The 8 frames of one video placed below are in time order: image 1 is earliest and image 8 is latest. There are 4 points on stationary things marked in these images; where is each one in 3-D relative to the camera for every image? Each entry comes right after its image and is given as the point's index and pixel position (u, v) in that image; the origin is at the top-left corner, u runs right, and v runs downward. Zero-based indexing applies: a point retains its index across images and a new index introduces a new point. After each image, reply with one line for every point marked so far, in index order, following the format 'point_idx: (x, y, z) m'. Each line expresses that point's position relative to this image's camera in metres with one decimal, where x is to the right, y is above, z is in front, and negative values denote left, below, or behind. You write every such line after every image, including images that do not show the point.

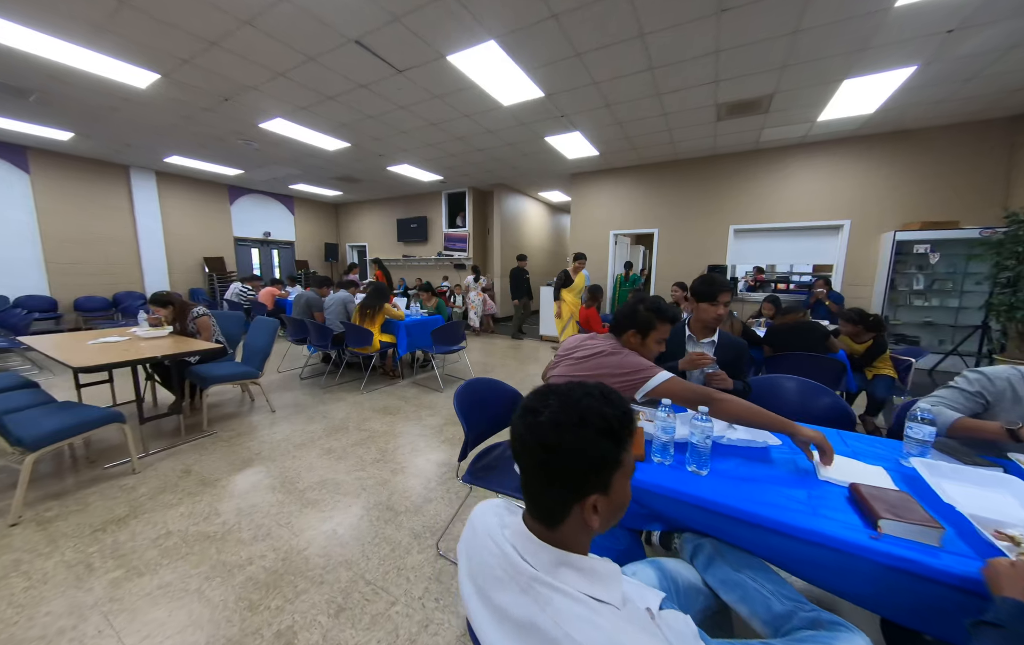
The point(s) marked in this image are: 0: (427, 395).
0: (-0.9, -0.7, +3.6) m
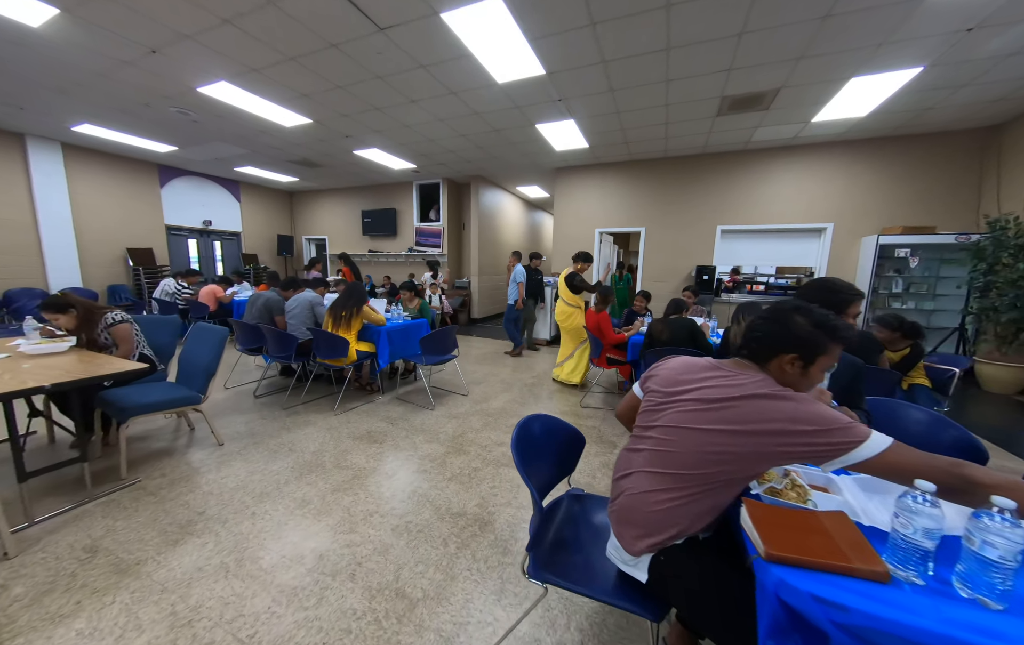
0: (-0.8, -0.8, +3.1) m
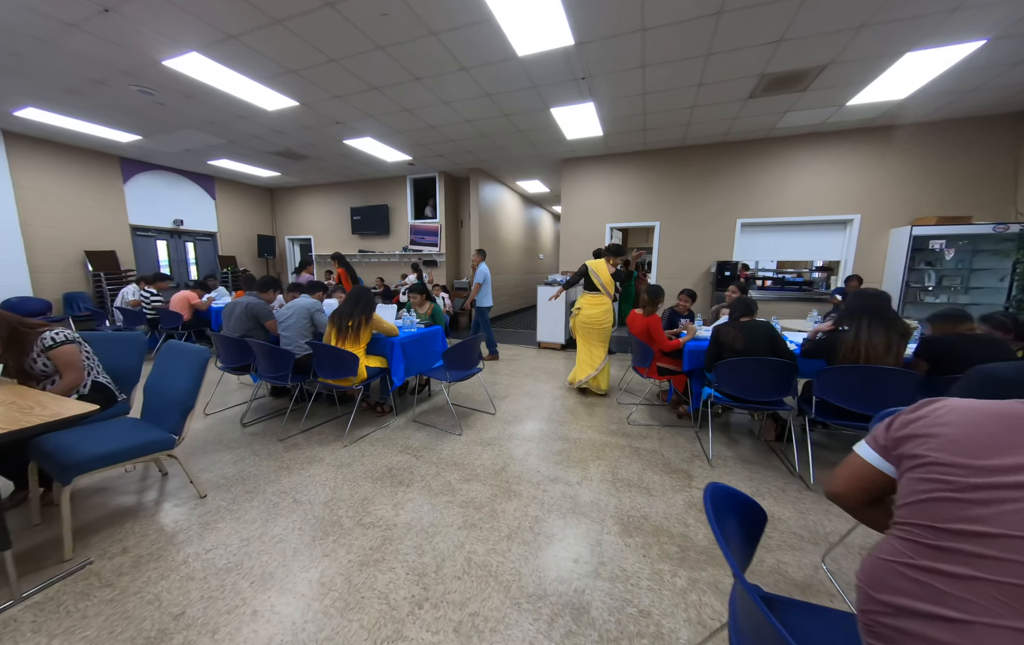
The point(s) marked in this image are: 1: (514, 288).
0: (-0.5, -0.9, +2.6) m
1: (0.0, +0.9, +9.2) m
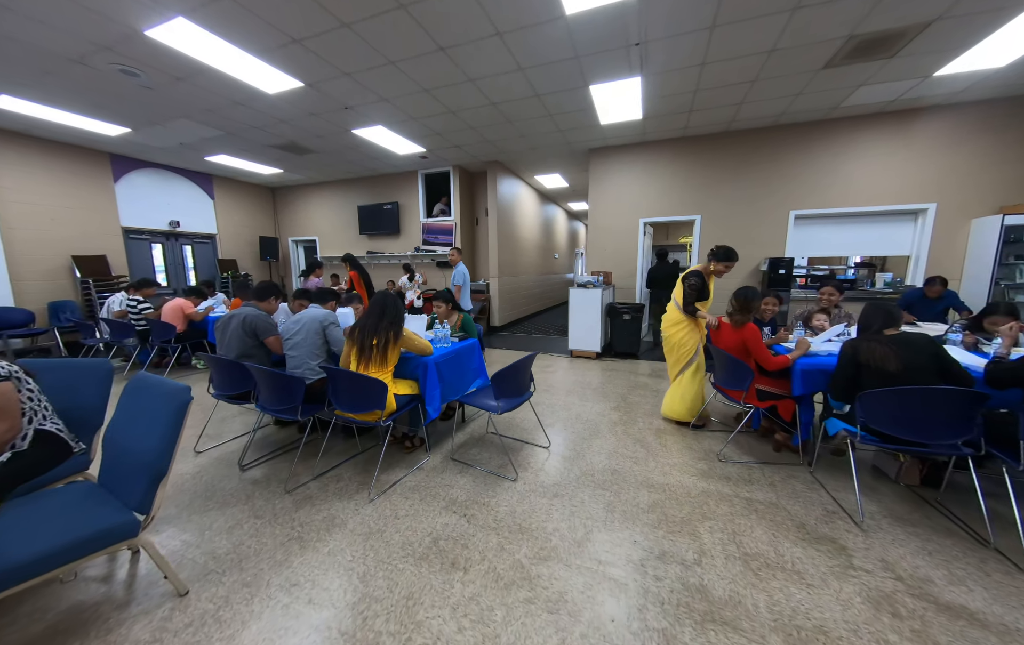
0: (-0.1, -1.0, +2.0) m
1: (+0.4, +0.8, +8.6) m
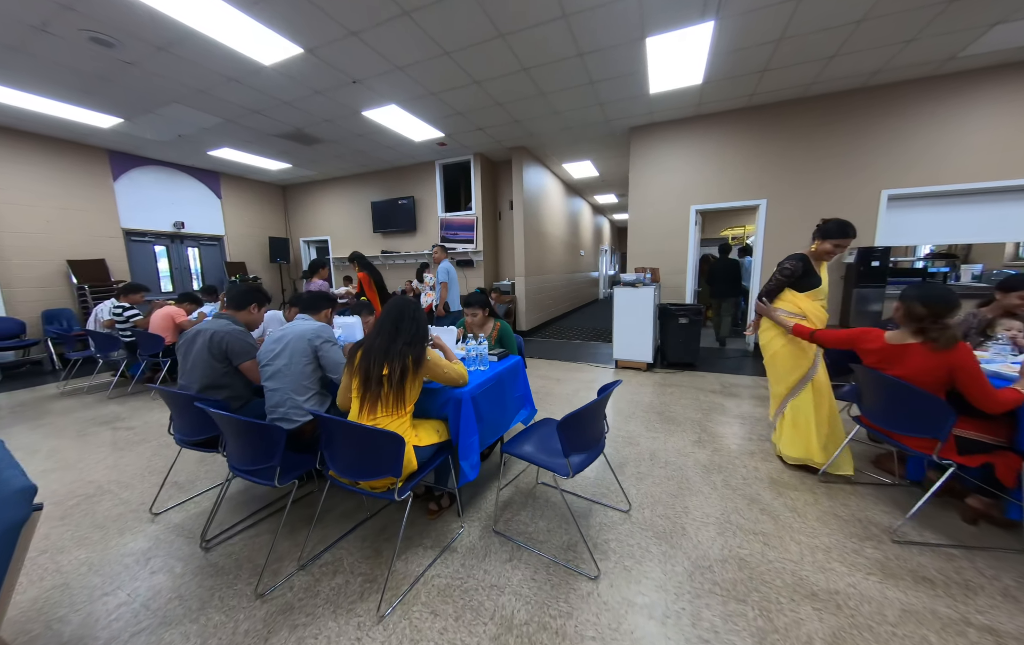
0: (+0.2, -1.0, +1.3) m
1: (+1.0, +0.7, +7.9) m
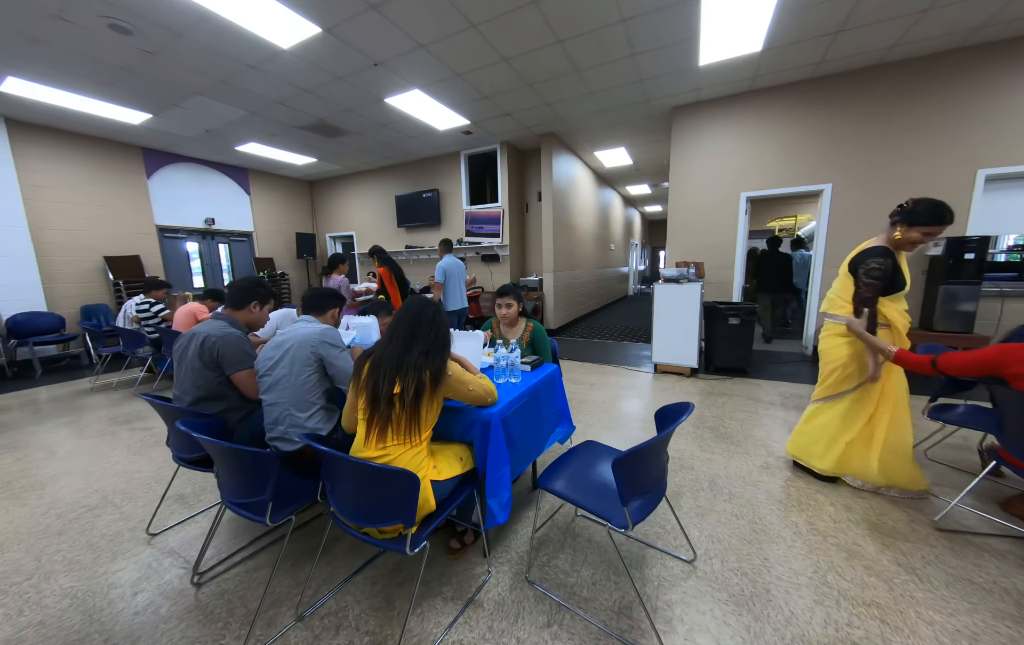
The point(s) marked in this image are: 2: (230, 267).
0: (+0.3, -1.1, +1.0) m
1: (+1.6, +0.7, +7.4) m
2: (-5.4, +1.1, +7.0) m
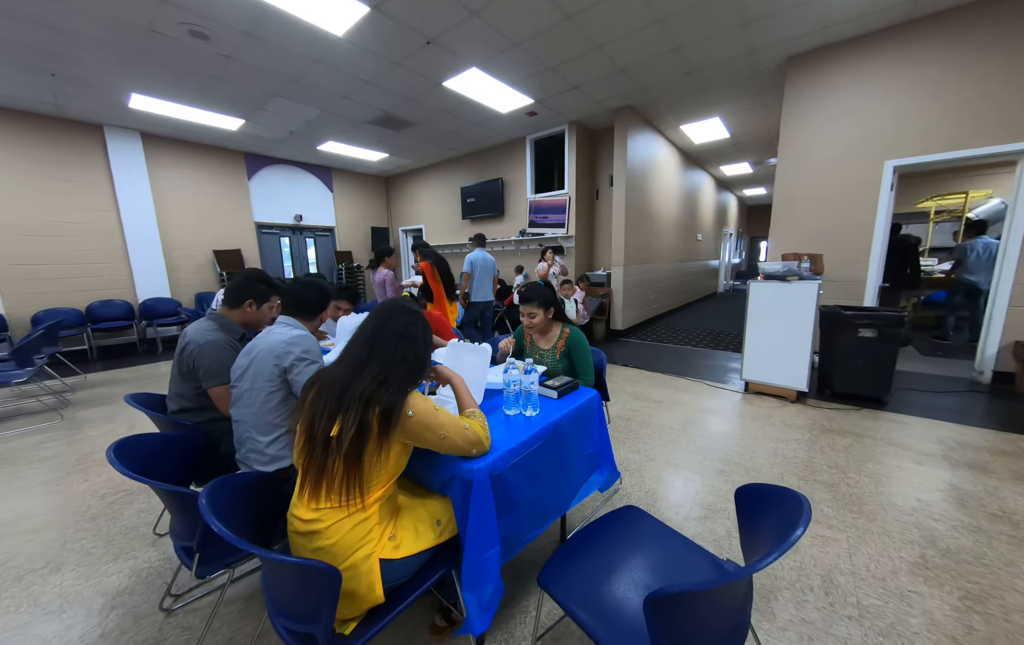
0: (+0.2, -1.1, +0.5) m
1: (+2.8, +0.7, +6.6) m
2: (-4.1, +1.3, +7.6) m
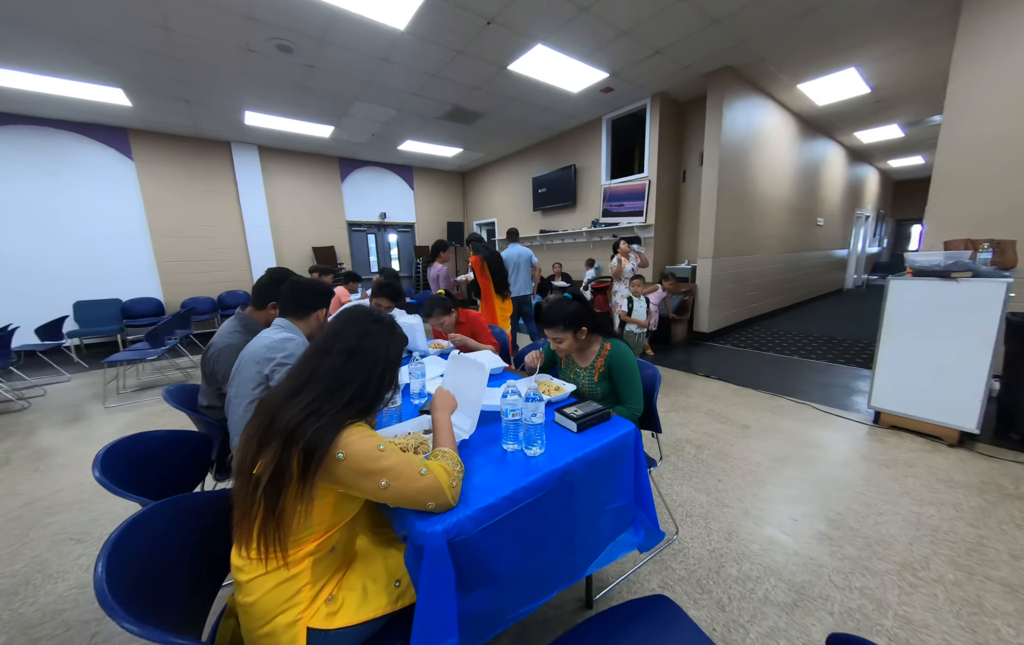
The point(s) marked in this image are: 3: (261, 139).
0: (0.0, -1.2, +0.3) m
1: (+4.0, +0.7, +5.5) m
2: (-2.5, +1.5, +8.1) m
3: (-4.1, +3.0, +5.9) m
